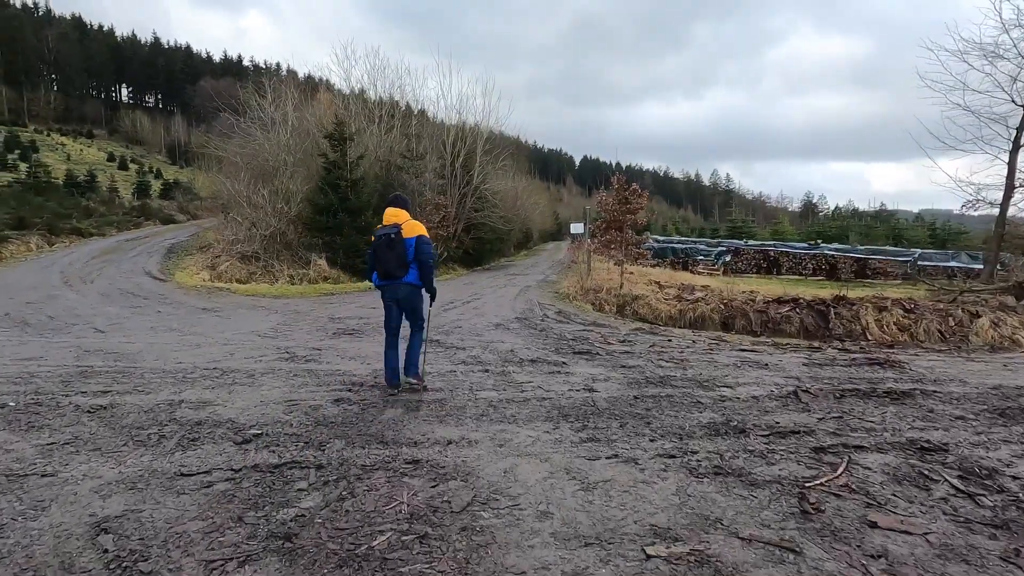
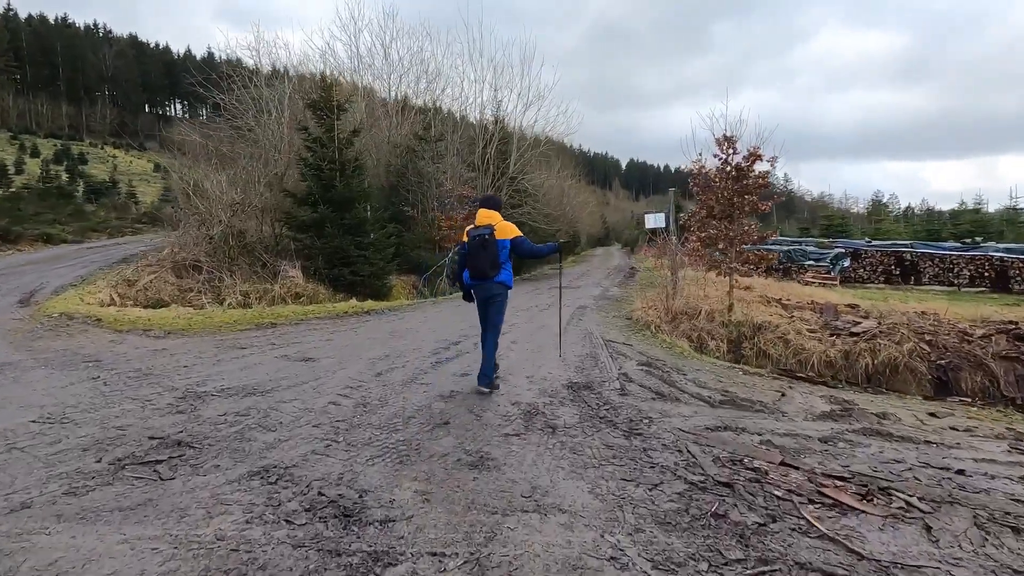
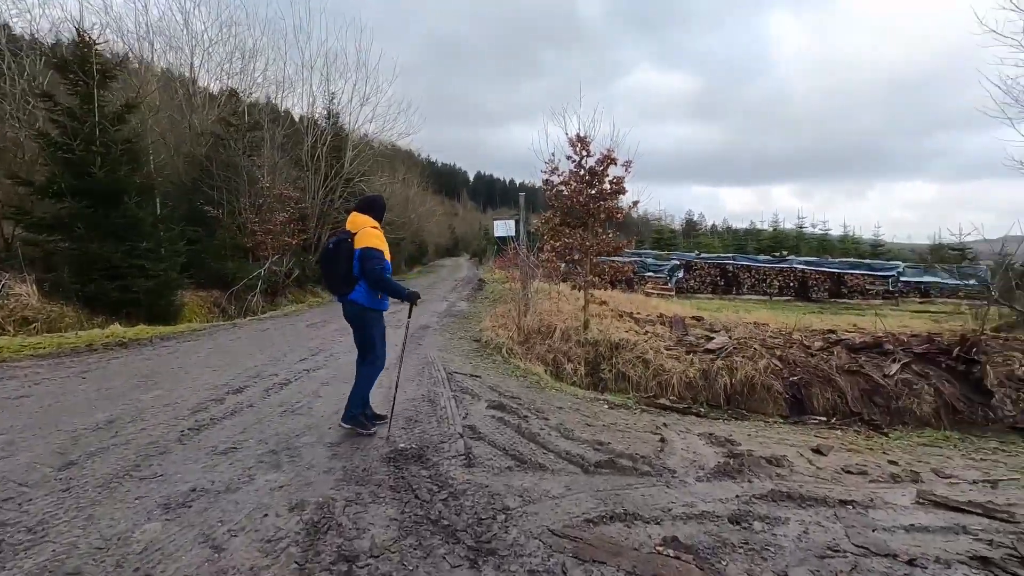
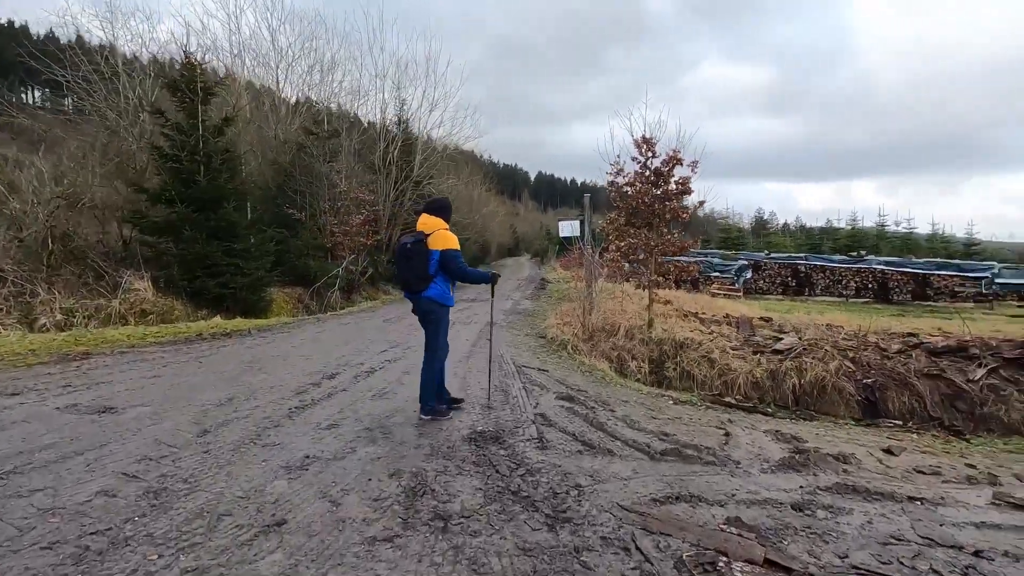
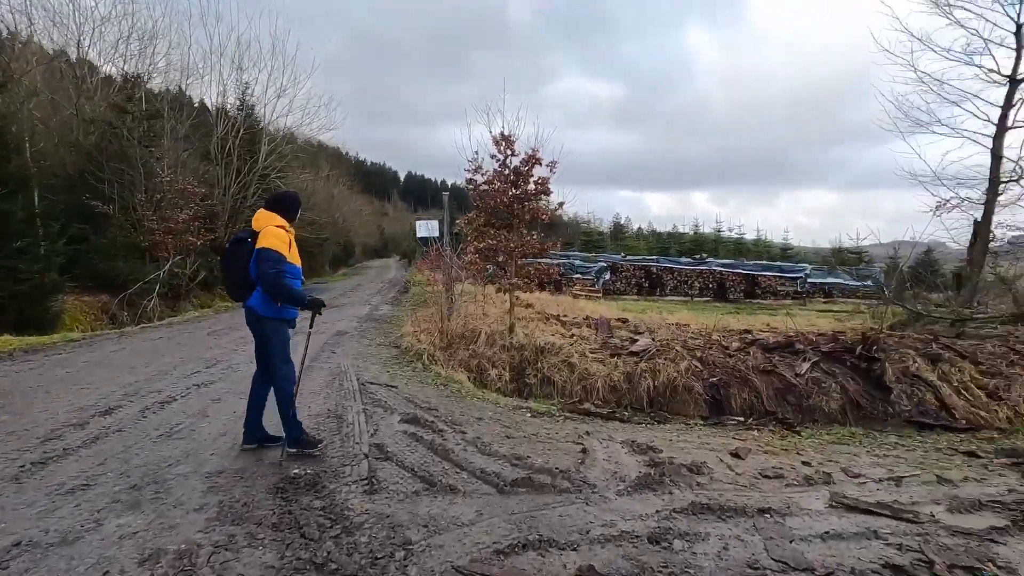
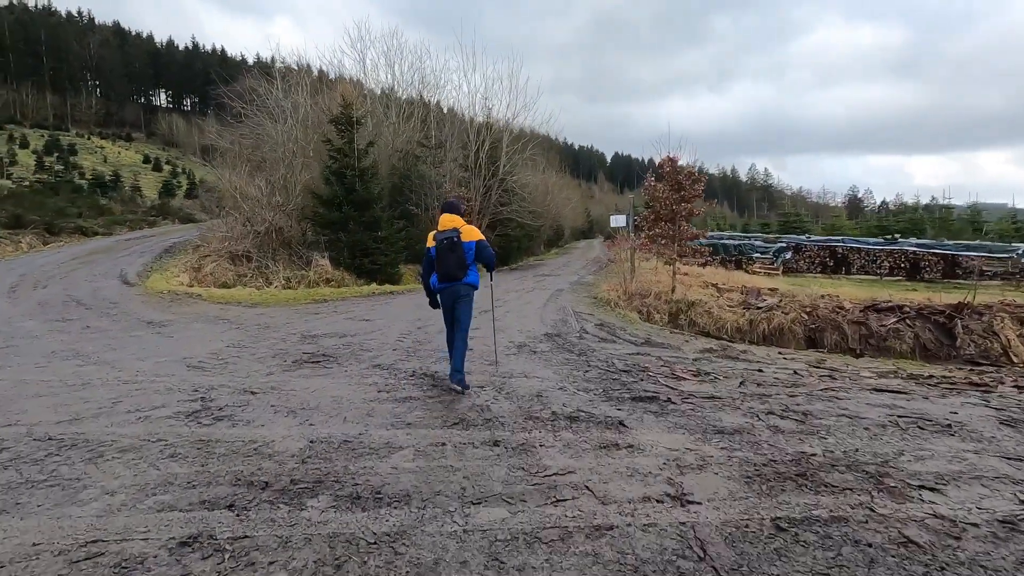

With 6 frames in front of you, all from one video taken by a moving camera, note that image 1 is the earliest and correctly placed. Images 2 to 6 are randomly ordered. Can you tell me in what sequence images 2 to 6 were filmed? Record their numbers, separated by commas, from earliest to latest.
6, 2, 4, 3, 5
